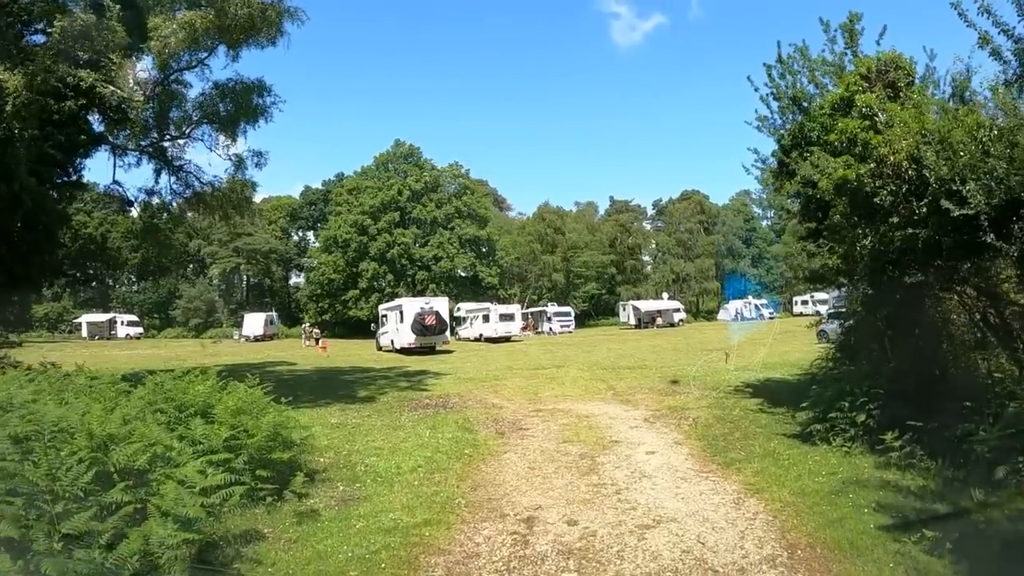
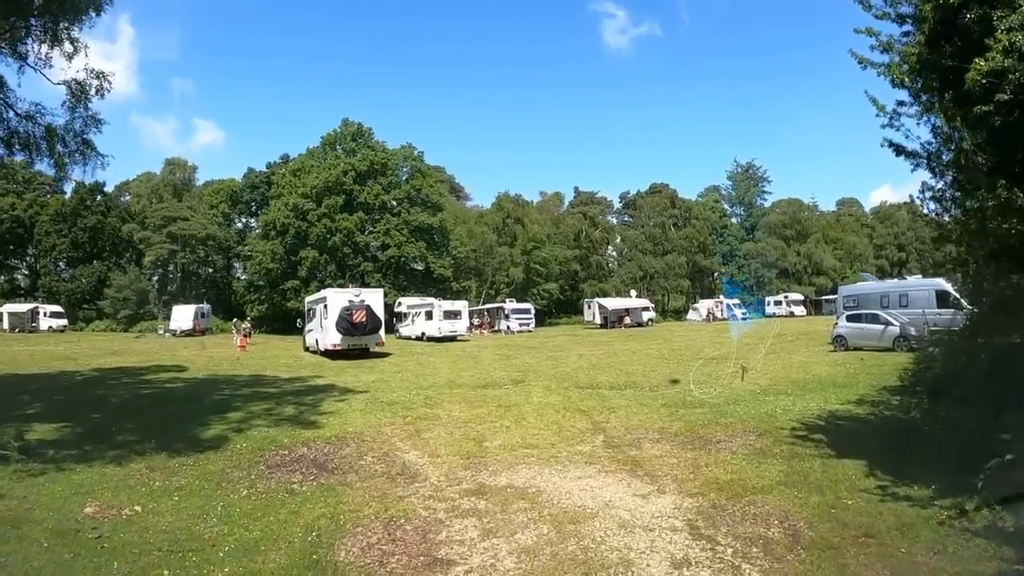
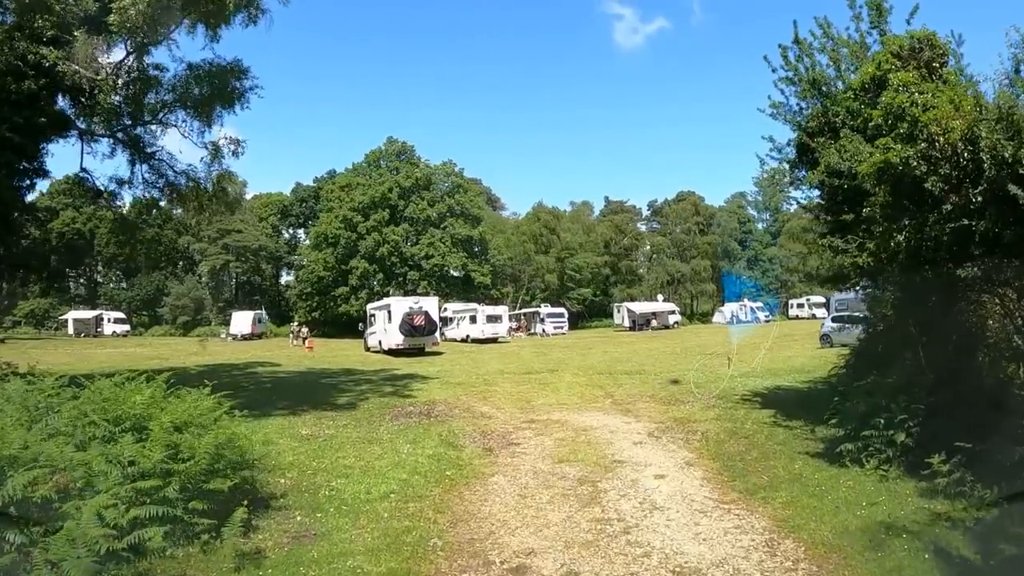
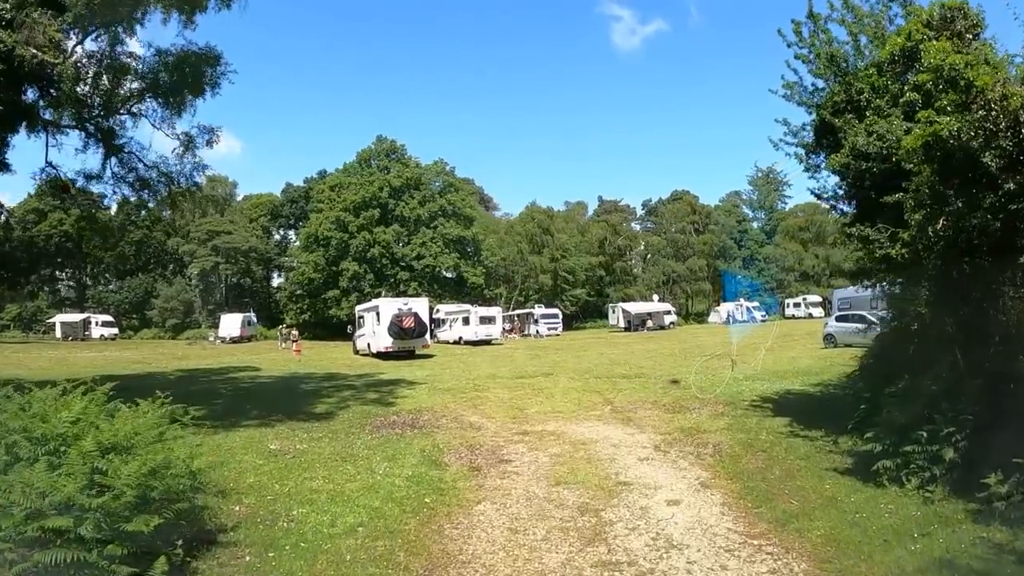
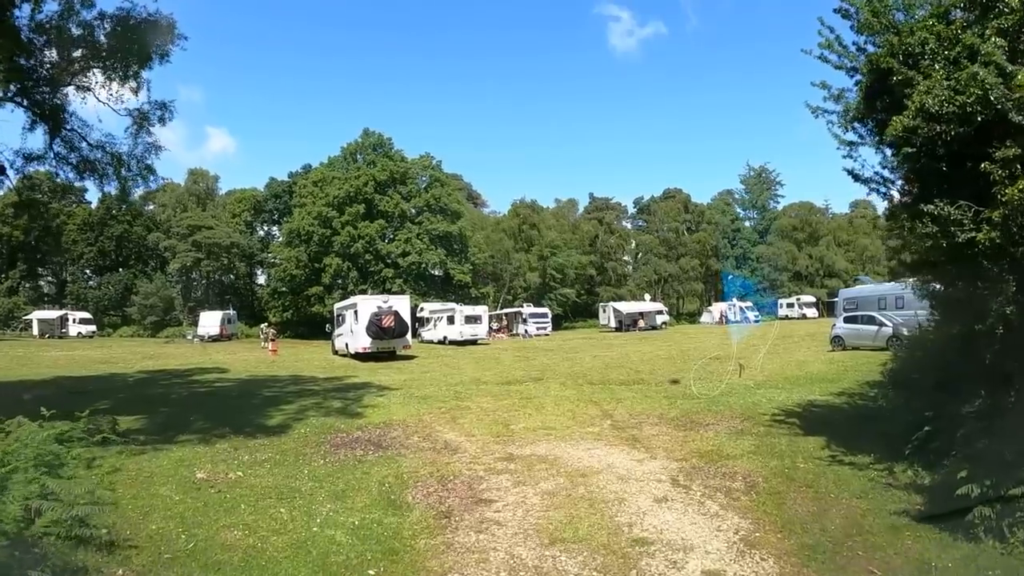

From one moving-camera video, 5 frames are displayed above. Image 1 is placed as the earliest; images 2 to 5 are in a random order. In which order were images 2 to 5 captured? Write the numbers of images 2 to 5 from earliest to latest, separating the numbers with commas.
3, 4, 5, 2
